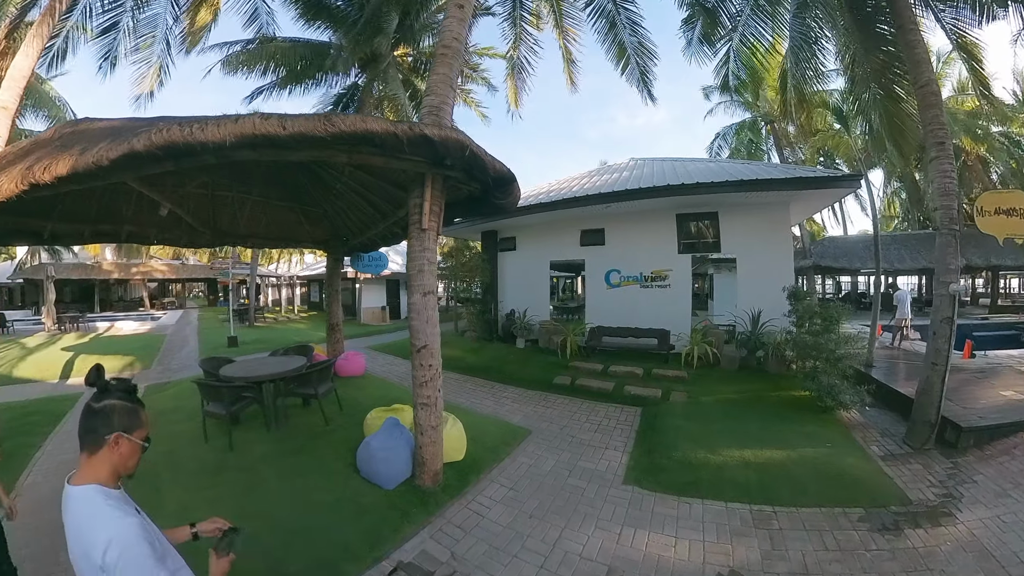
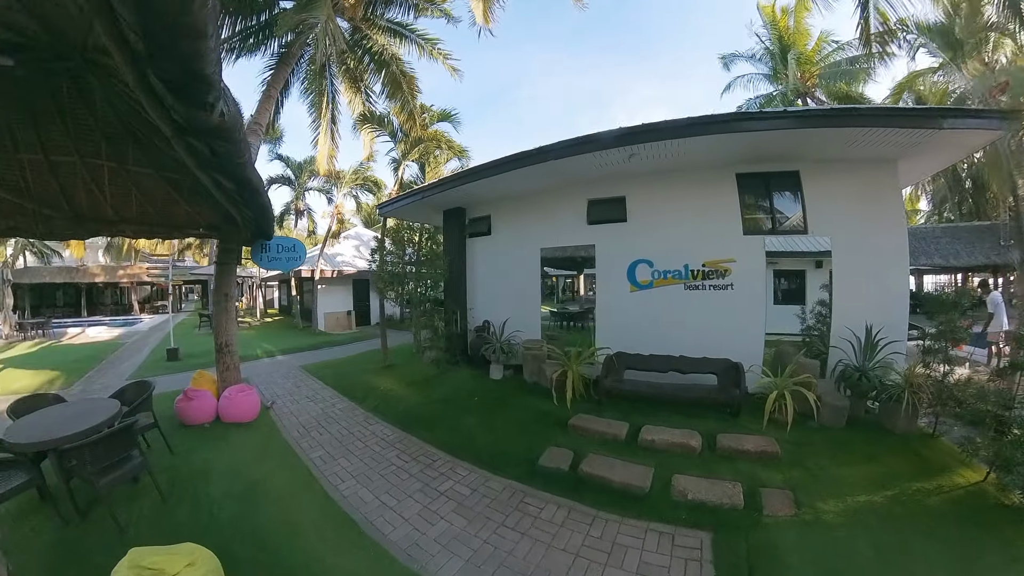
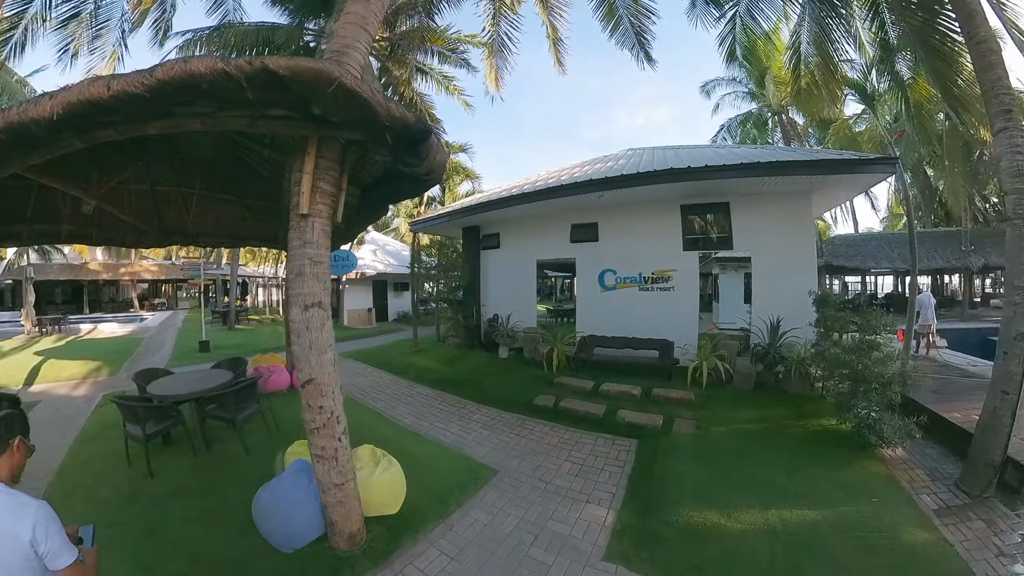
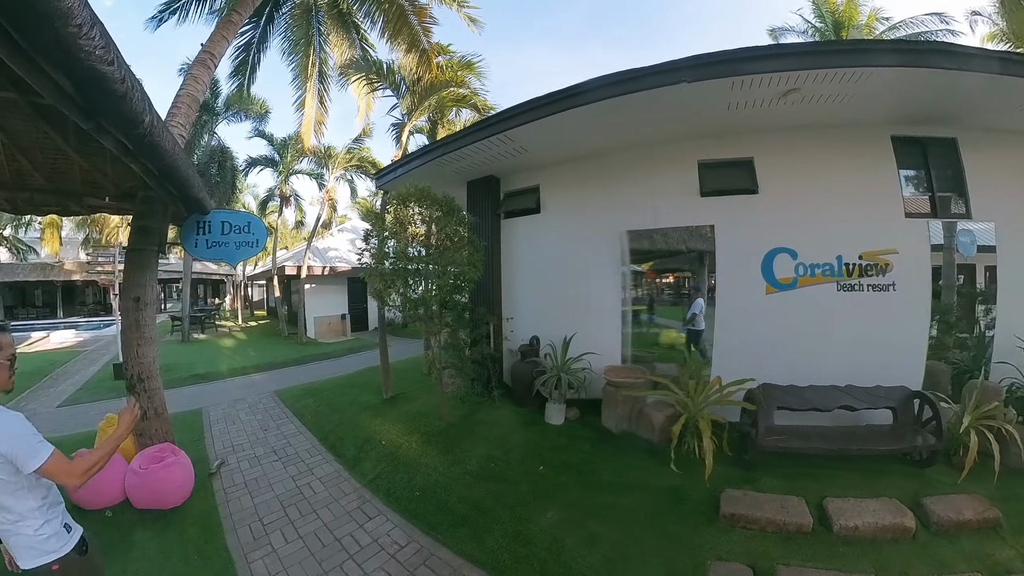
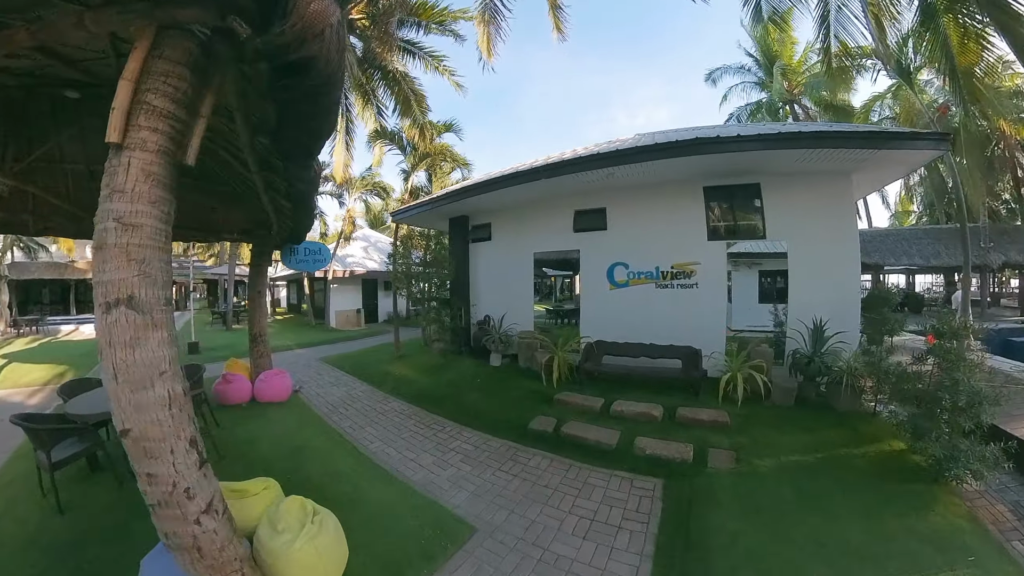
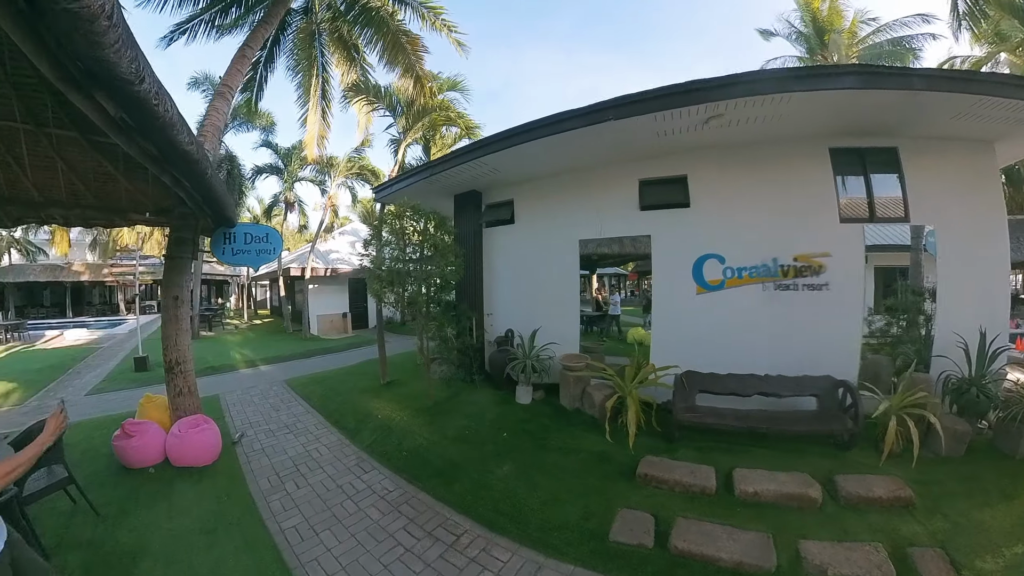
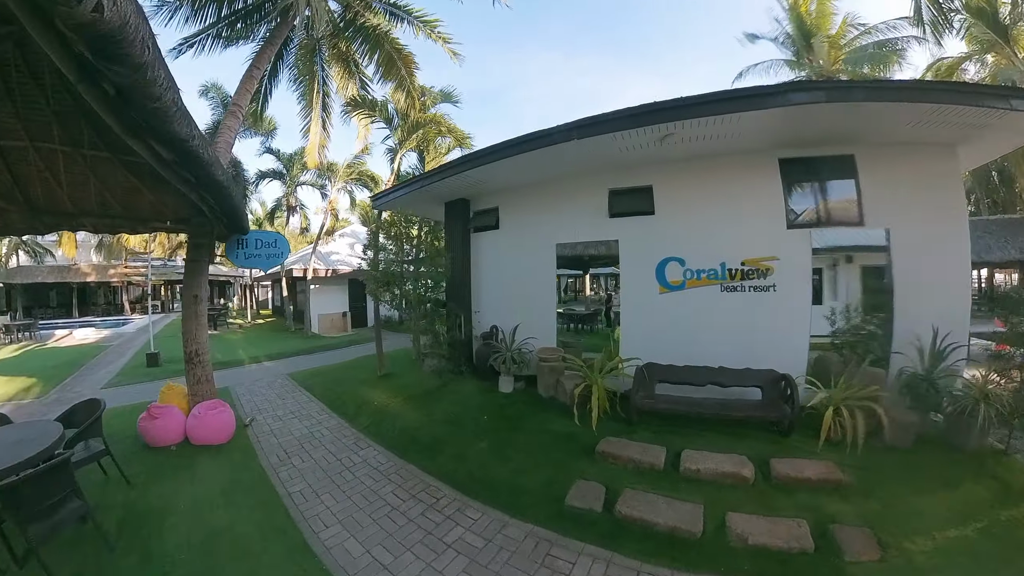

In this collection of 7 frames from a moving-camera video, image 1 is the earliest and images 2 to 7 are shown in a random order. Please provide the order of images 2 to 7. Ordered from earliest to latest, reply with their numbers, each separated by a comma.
3, 5, 2, 7, 6, 4
